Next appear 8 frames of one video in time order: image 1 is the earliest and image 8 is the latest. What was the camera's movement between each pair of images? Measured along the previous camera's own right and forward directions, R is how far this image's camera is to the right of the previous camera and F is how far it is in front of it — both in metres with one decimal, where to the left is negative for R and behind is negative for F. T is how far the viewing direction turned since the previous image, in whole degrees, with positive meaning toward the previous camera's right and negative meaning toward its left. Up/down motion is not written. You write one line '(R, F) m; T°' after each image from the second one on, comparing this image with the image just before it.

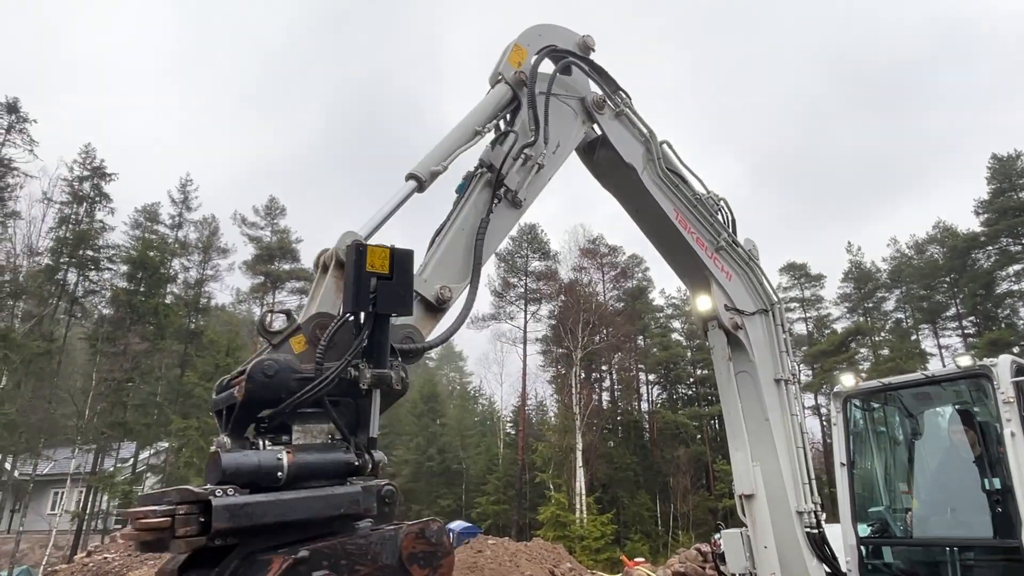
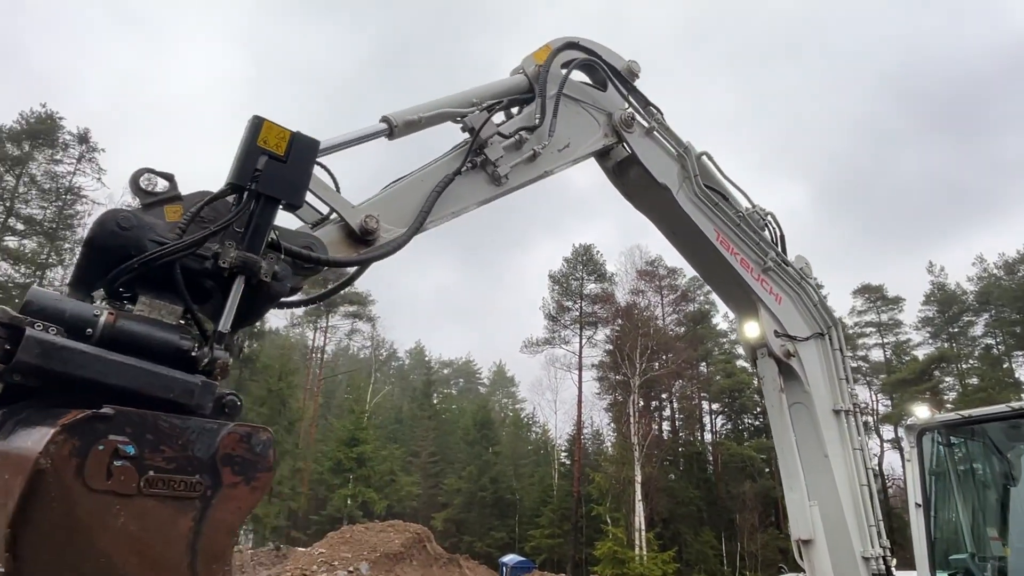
(+0.1, +0.3) m; -5°
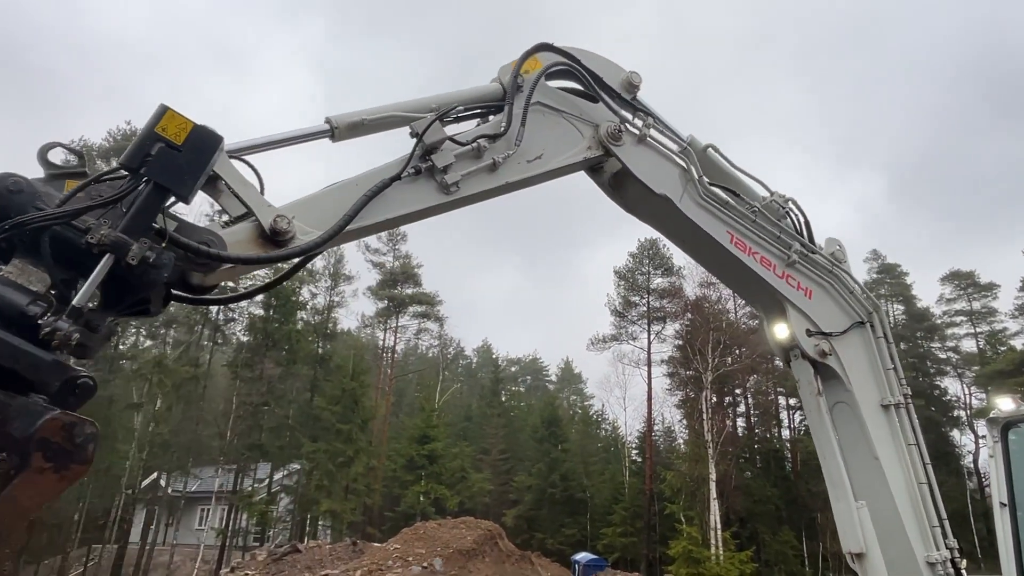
(+0.1, 0.0) m; -6°
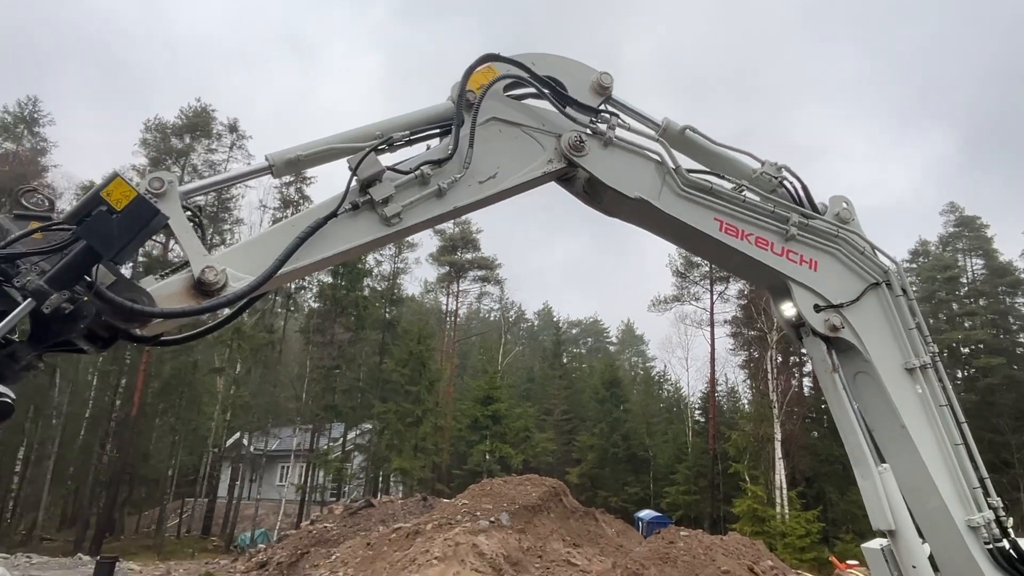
(0.0, -0.1) m; -5°
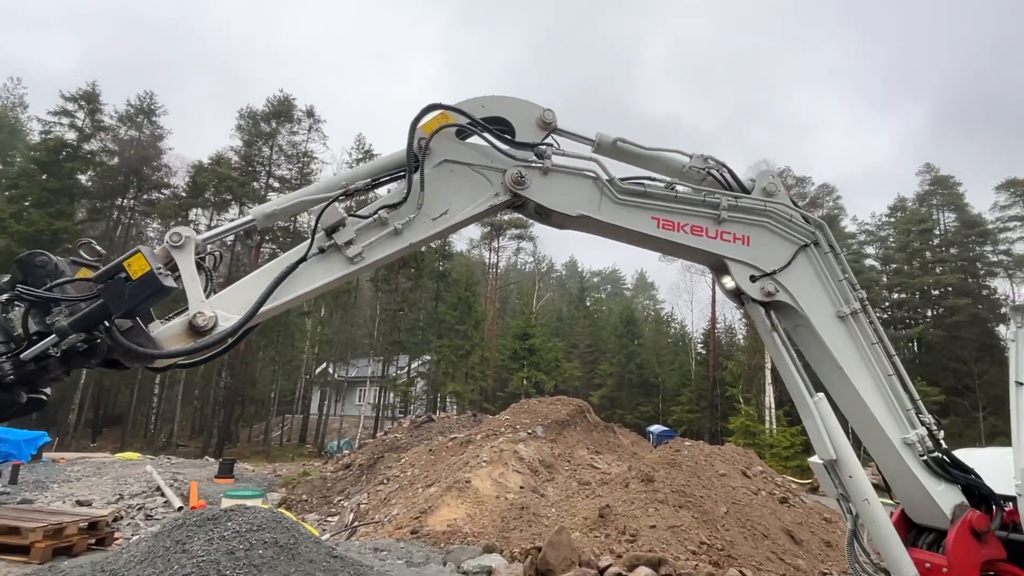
(-0.1, -2.3) m; -2°
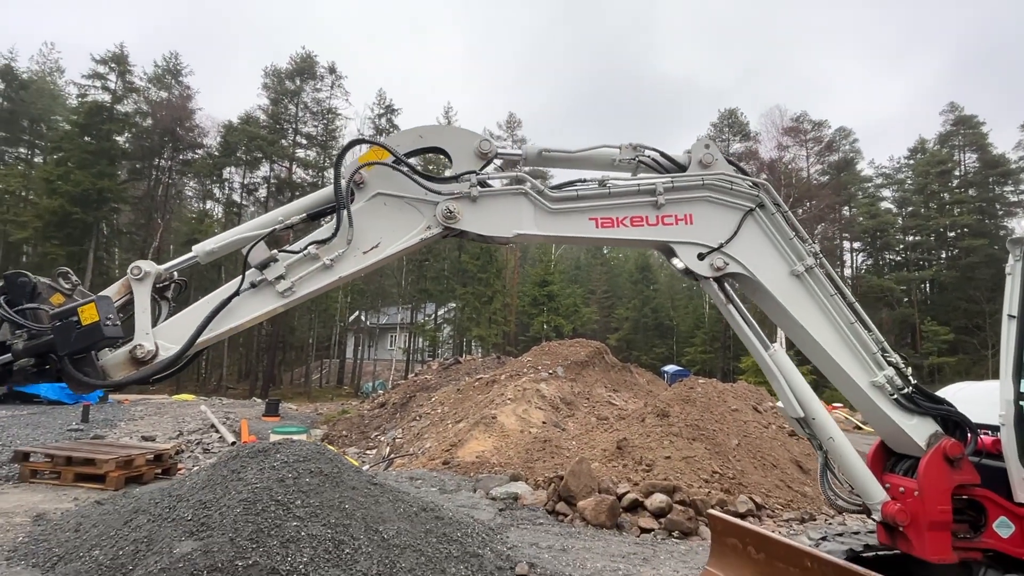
(0.0, -0.7) m; -2°
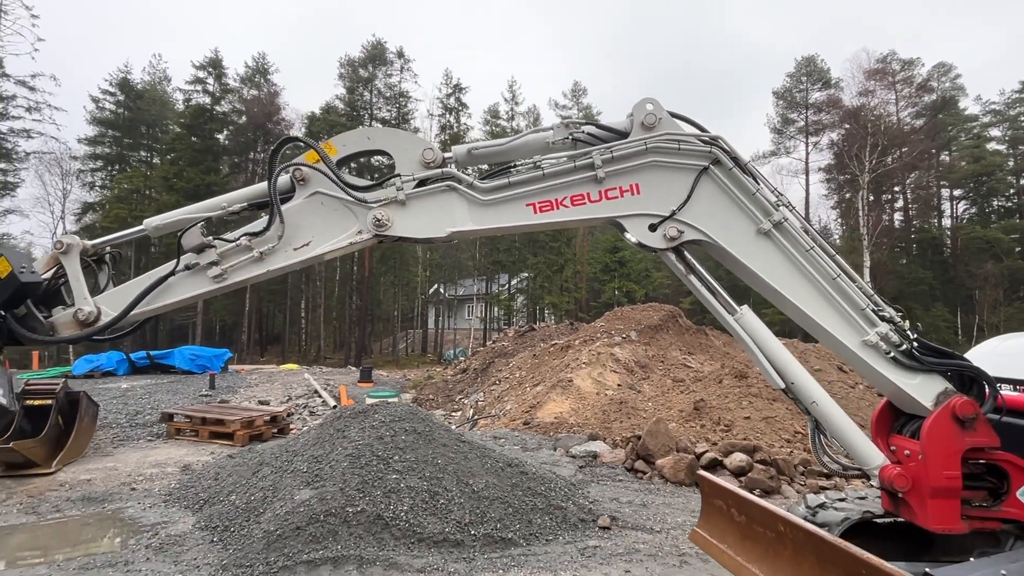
(+0.3, -0.5) m; -7°
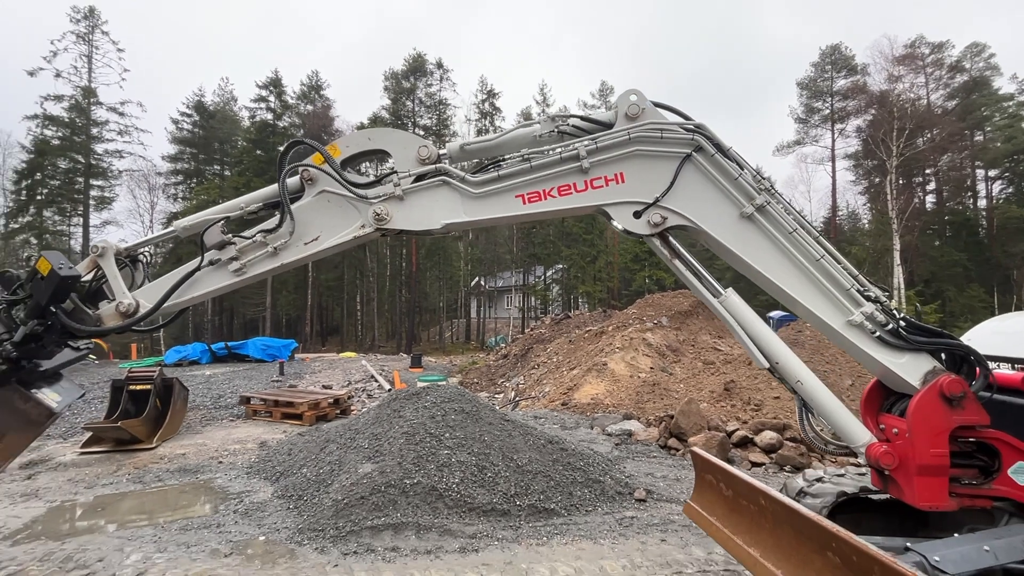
(+0.1, -1.0) m; -4°
